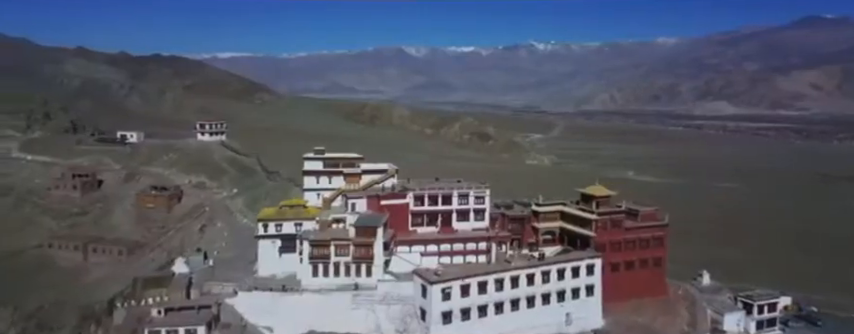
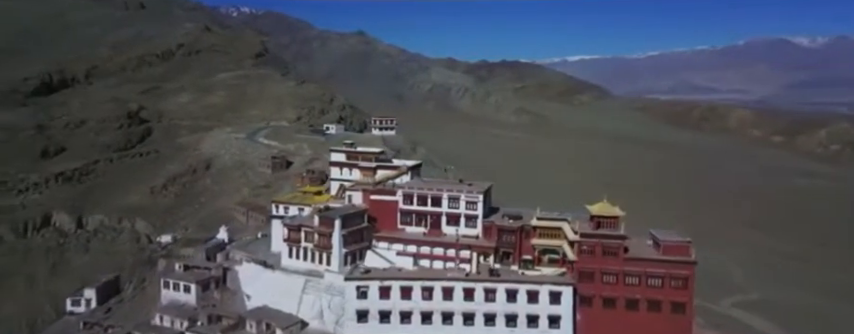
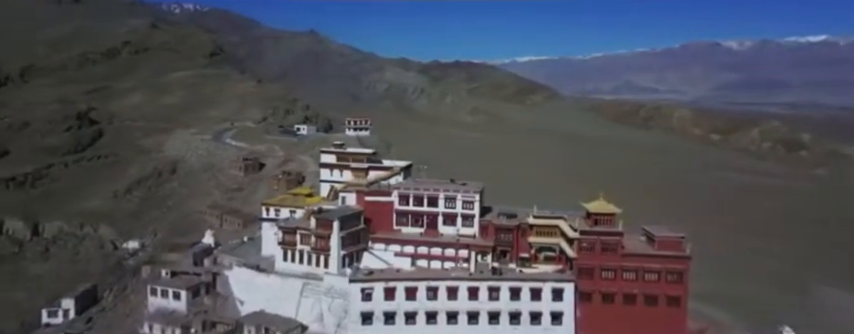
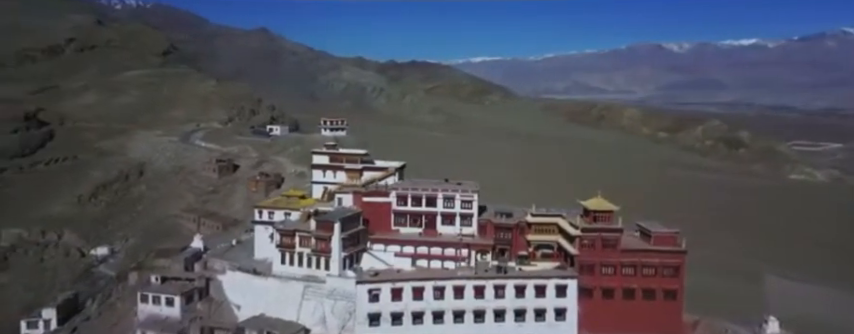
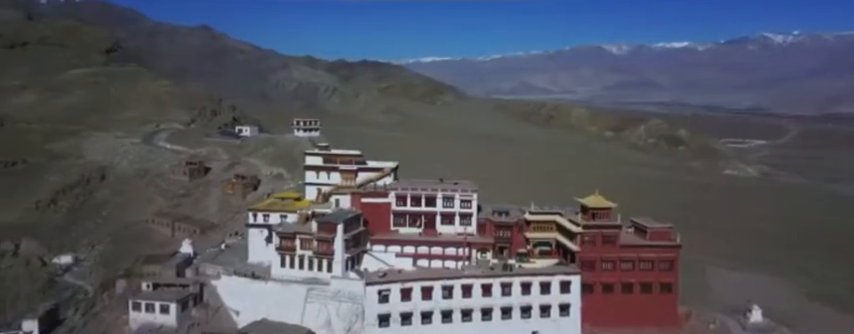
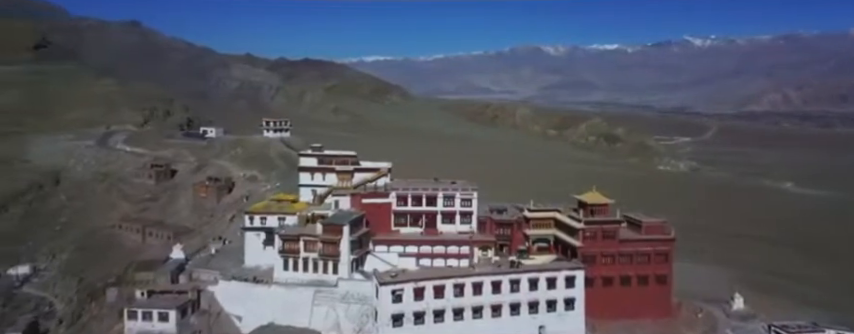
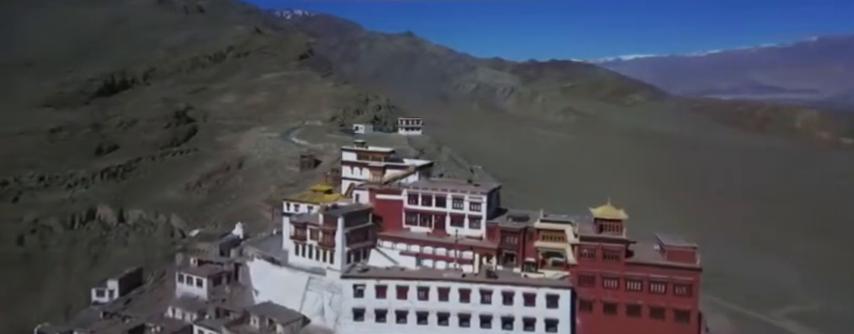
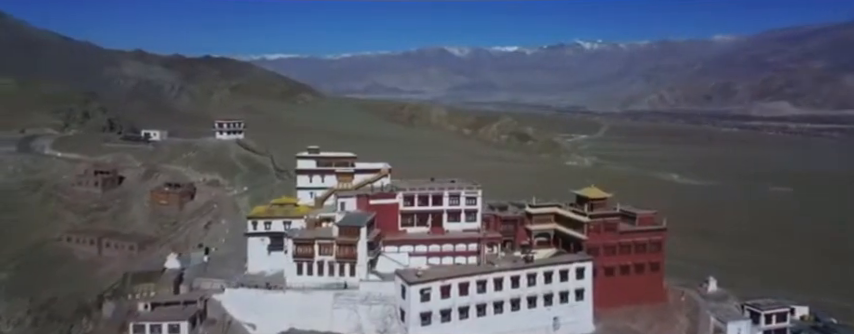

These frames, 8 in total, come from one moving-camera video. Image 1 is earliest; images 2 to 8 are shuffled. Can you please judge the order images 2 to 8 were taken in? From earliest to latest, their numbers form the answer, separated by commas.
8, 6, 5, 4, 3, 2, 7
